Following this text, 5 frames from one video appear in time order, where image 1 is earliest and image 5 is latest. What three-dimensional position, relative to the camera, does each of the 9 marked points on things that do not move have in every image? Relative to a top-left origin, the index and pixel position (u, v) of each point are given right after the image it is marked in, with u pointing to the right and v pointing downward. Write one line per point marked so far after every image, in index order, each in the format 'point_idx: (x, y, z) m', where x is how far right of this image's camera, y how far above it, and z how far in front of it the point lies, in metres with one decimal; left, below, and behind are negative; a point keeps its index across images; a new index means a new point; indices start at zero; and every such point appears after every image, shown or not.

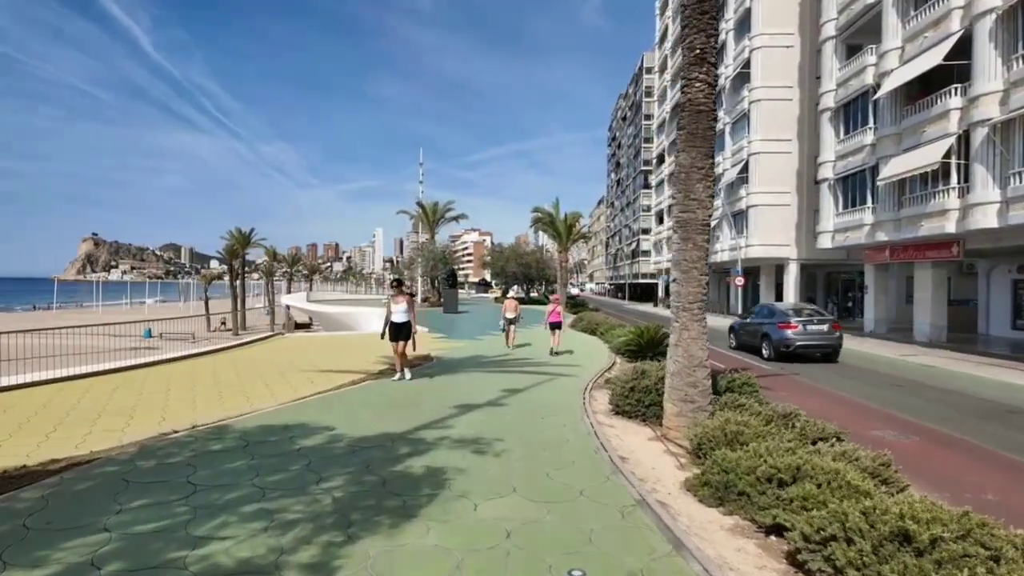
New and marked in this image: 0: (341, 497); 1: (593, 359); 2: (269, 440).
0: (-1.1, -1.4, +4.0) m
1: (+2.0, -1.7, +14.3) m
2: (-2.1, -1.3, +5.4) m
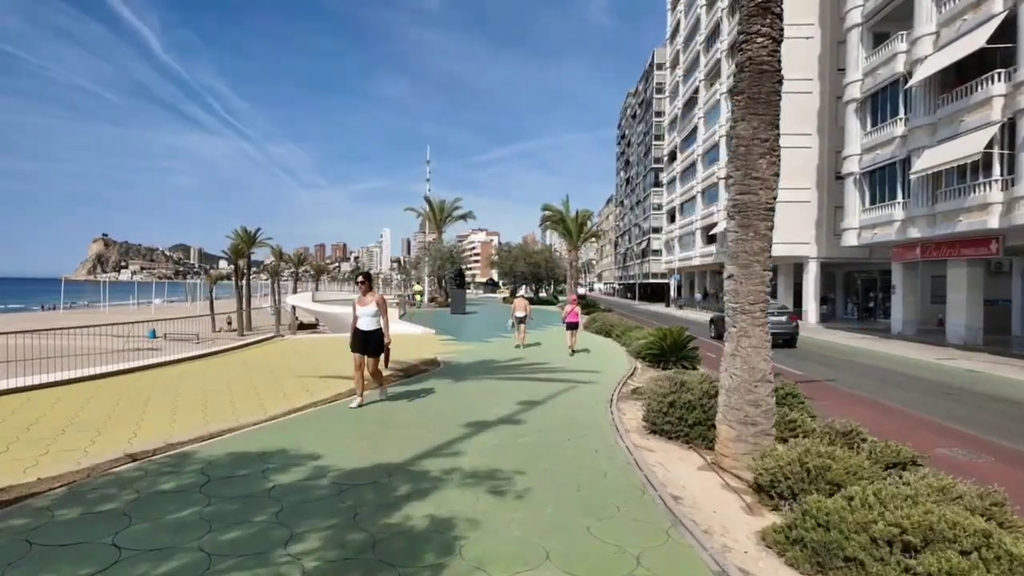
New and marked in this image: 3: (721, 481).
0: (-0.9, -1.3, +2.9) m
1: (+2.3, -1.7, +13.2) m
2: (-1.9, -1.3, +4.3) m
3: (+1.7, -1.6, +5.0) m
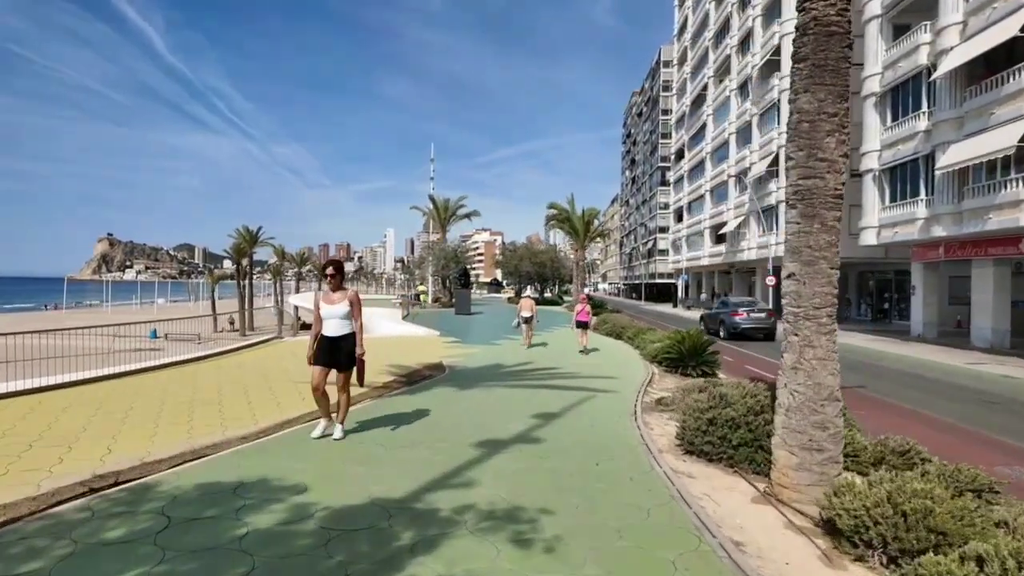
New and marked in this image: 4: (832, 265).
0: (-0.8, -1.4, +2.1) m
1: (+2.5, -1.7, +12.4) m
2: (-1.8, -1.3, +3.5) m
3: (+1.9, -1.6, +4.2) m
4: (+2.3, +0.2, +4.4) m
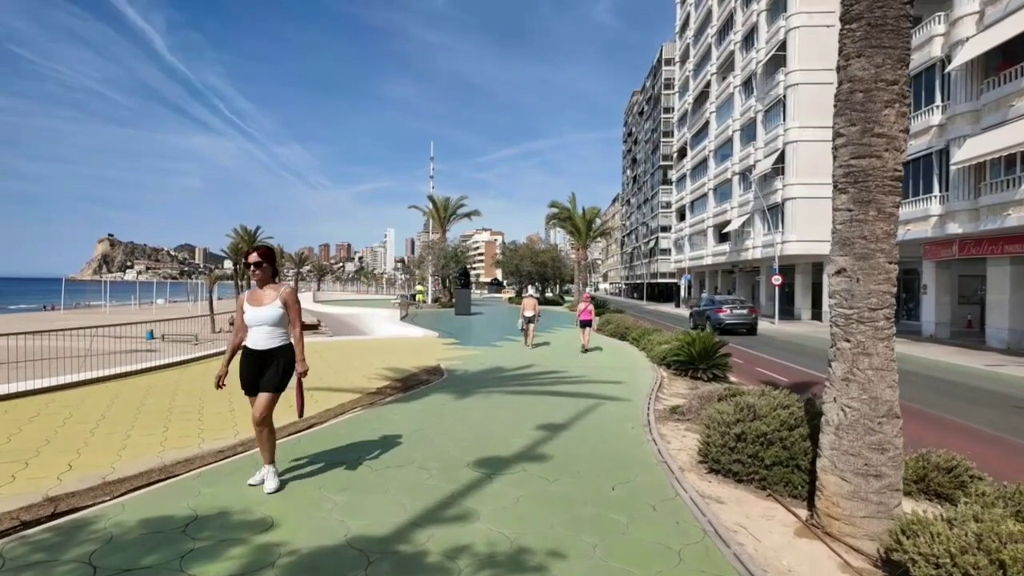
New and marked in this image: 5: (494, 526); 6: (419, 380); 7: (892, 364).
0: (-0.8, -1.3, +1.5) m
1: (+2.5, -1.7, +11.7) m
2: (-1.8, -1.3, +2.9) m
3: (+1.9, -1.6, +3.6) m
4: (+2.3, +0.2, +3.8) m
5: (-0.1, -1.4, +3.5) m
6: (-1.7, -1.6, +10.9) m
7: (+2.4, -0.5, +3.8) m
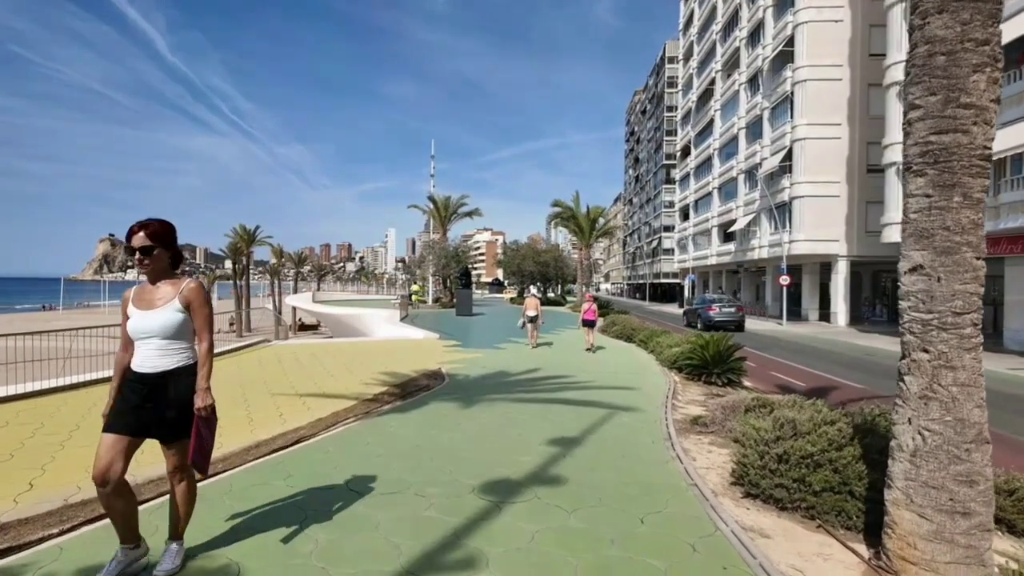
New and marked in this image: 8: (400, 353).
0: (-0.7, -1.3, +0.9) m
1: (+2.6, -1.7, +11.1) m
2: (-1.7, -1.3, +2.3) m
3: (+2.0, -1.6, +3.0) m
4: (+2.4, +0.2, +3.2) m
5: (0.0, -1.4, +2.9) m
6: (-1.6, -1.6, +10.3) m
7: (+2.4, -0.5, +3.2) m
8: (-2.9, -1.7, +15.6) m
